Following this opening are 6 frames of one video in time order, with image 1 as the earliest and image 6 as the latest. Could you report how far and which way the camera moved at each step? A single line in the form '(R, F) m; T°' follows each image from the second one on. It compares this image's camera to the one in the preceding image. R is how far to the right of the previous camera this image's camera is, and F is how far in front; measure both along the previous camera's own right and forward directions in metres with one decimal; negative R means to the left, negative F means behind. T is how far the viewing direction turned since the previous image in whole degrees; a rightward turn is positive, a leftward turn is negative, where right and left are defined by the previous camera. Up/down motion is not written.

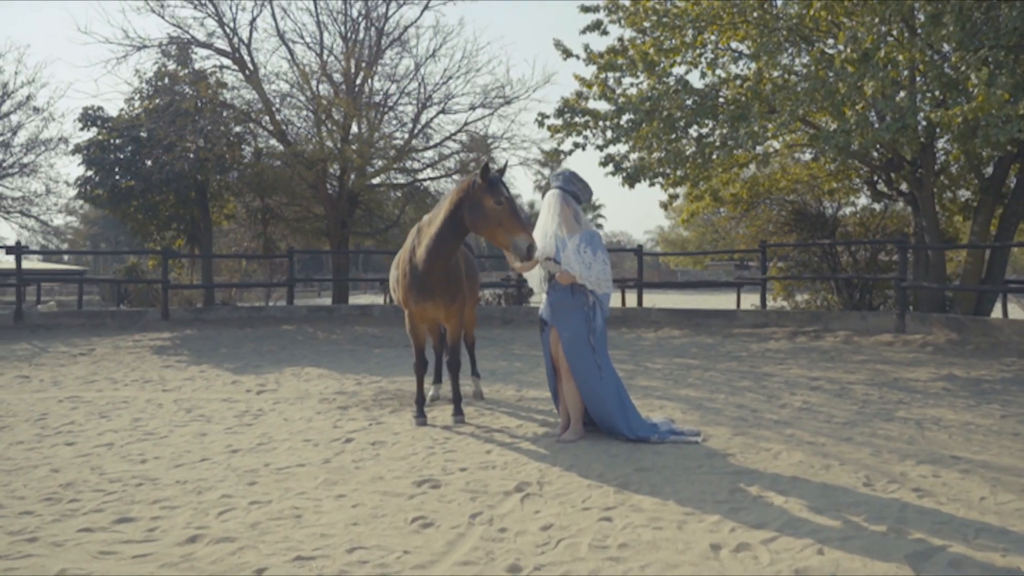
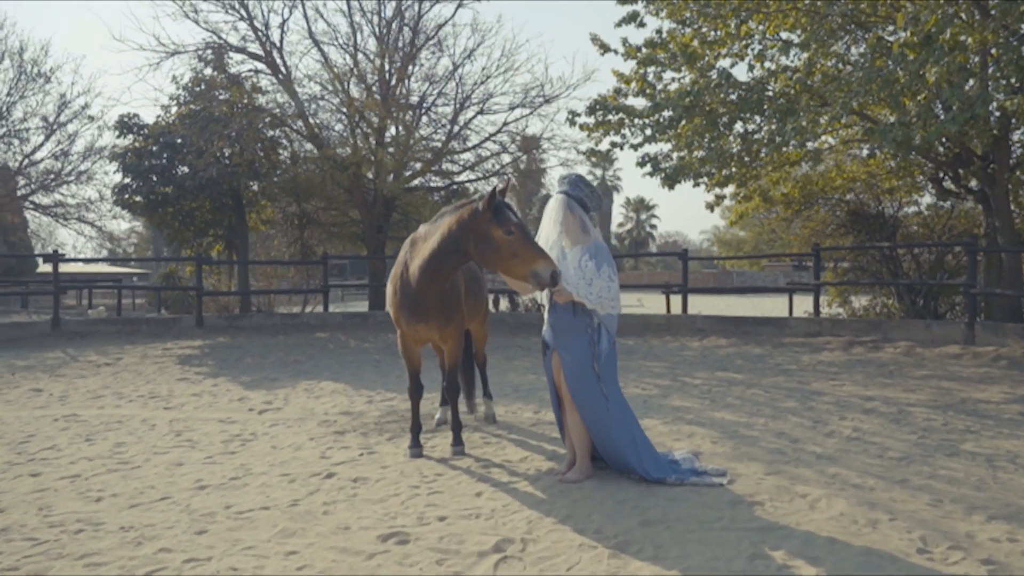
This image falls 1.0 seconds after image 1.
(+0.3, +0.6) m; -4°
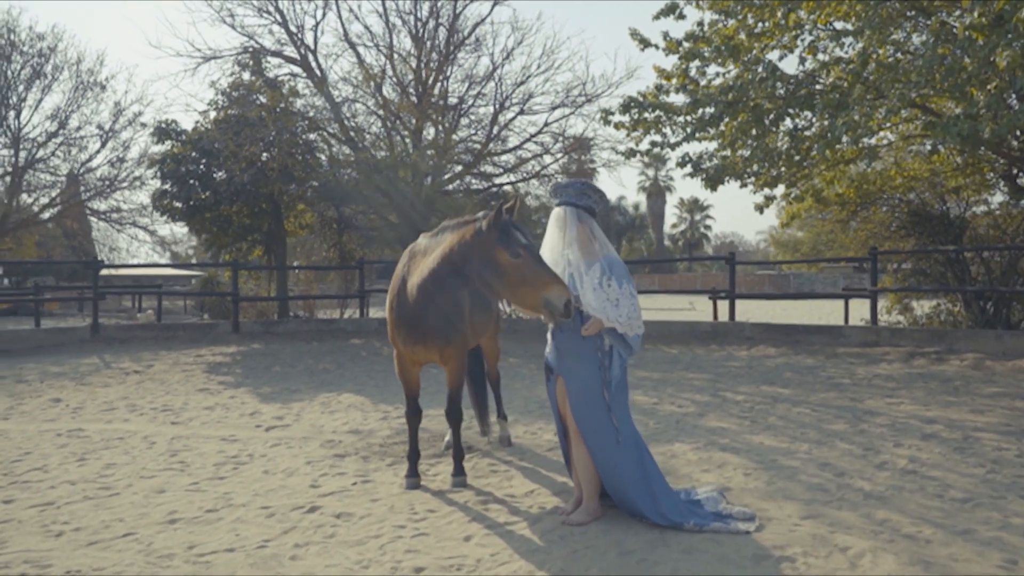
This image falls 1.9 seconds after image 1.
(+0.3, +0.5) m; -4°
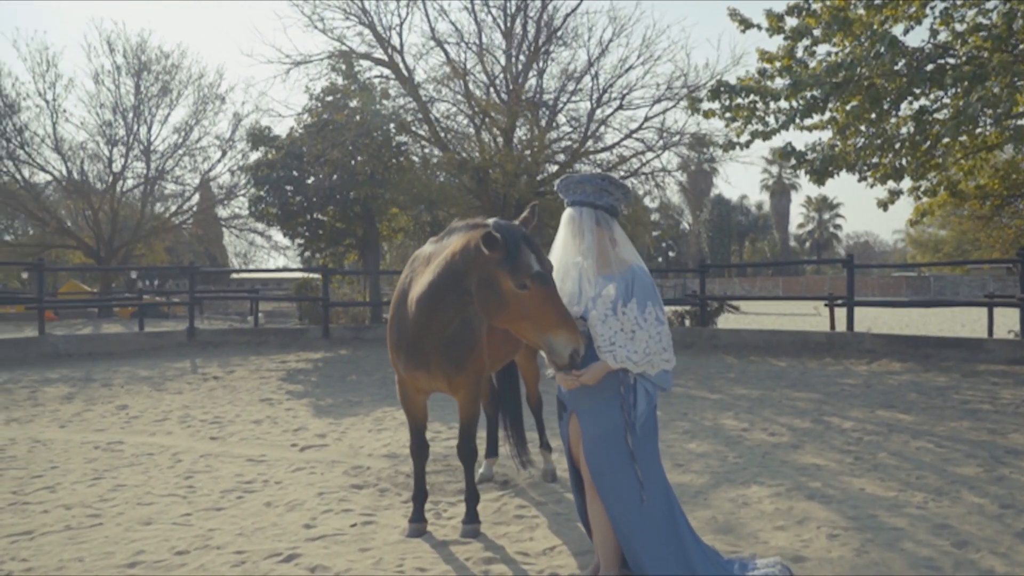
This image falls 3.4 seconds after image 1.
(+0.5, +0.8) m; -9°
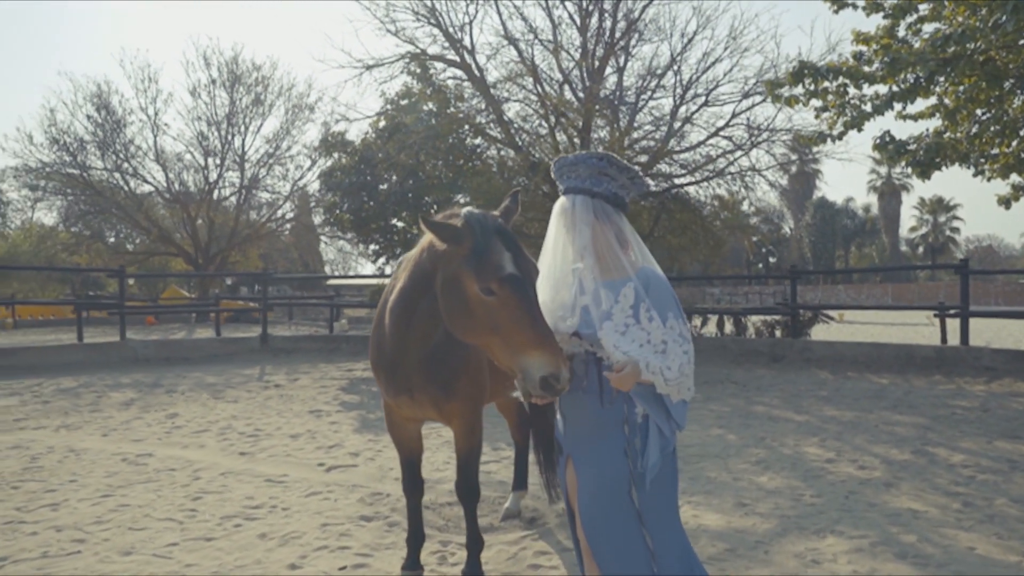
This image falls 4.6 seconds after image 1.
(+0.4, +0.6) m; -7°
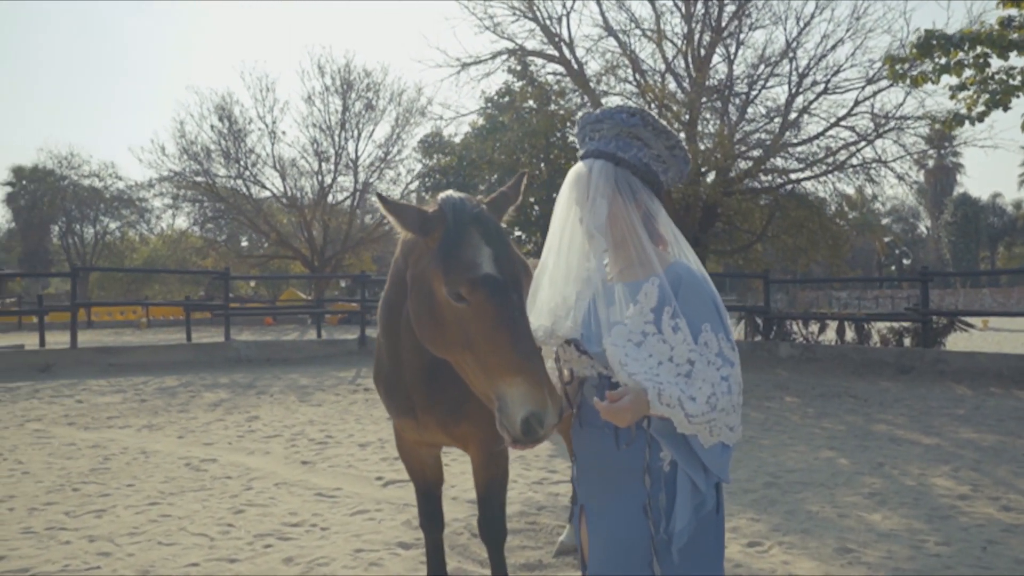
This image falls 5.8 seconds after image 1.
(+0.3, +0.6) m; -9°
